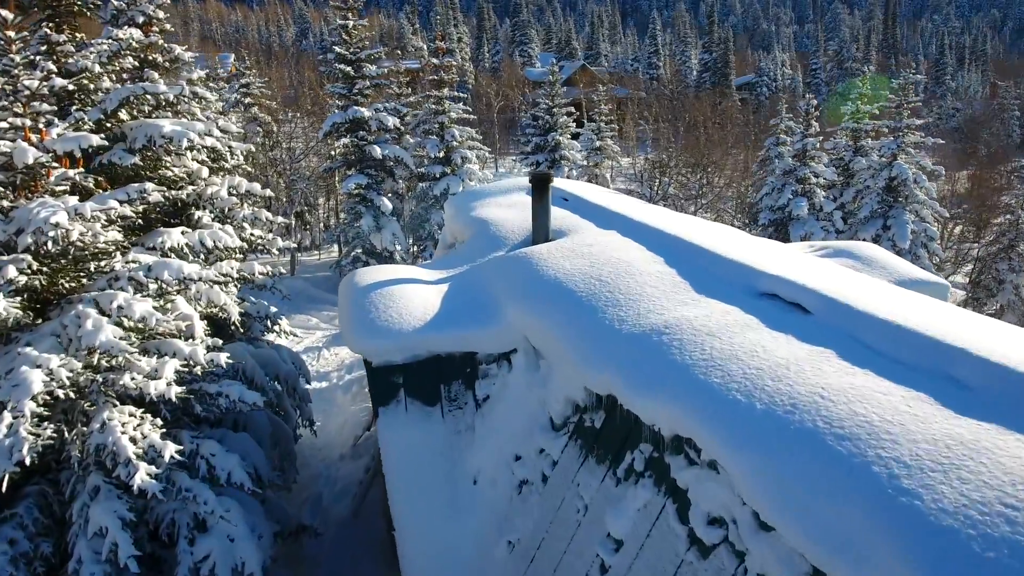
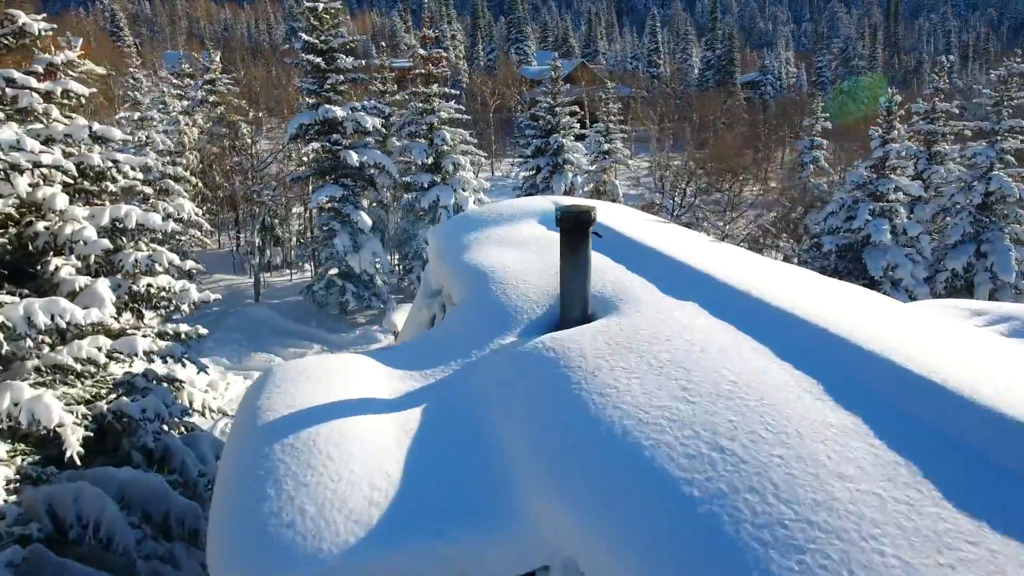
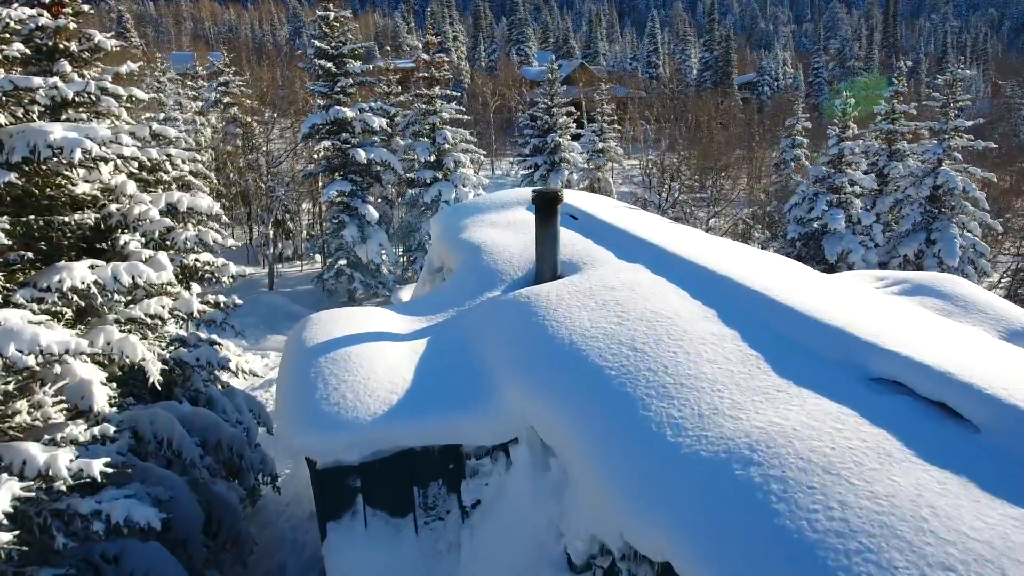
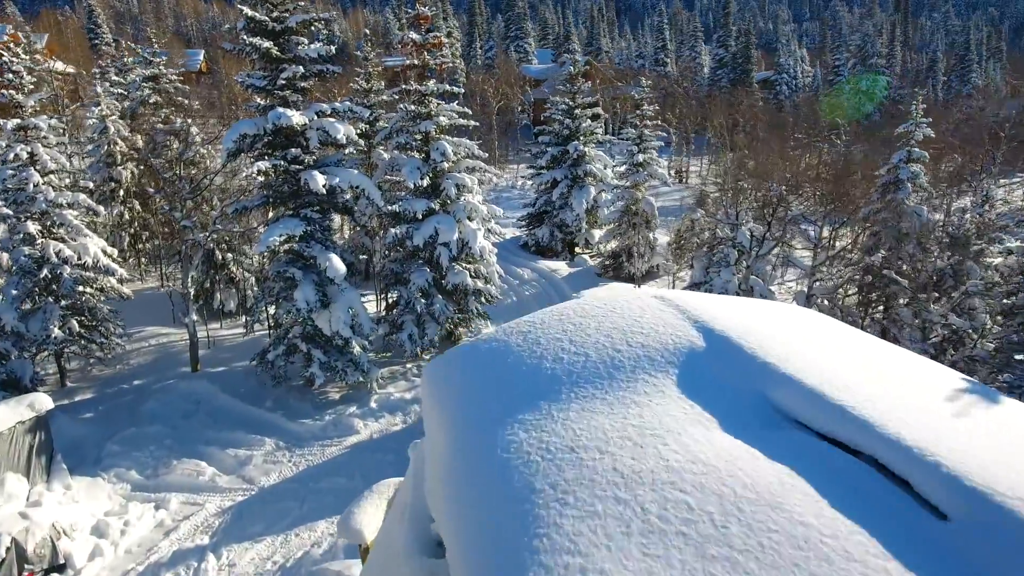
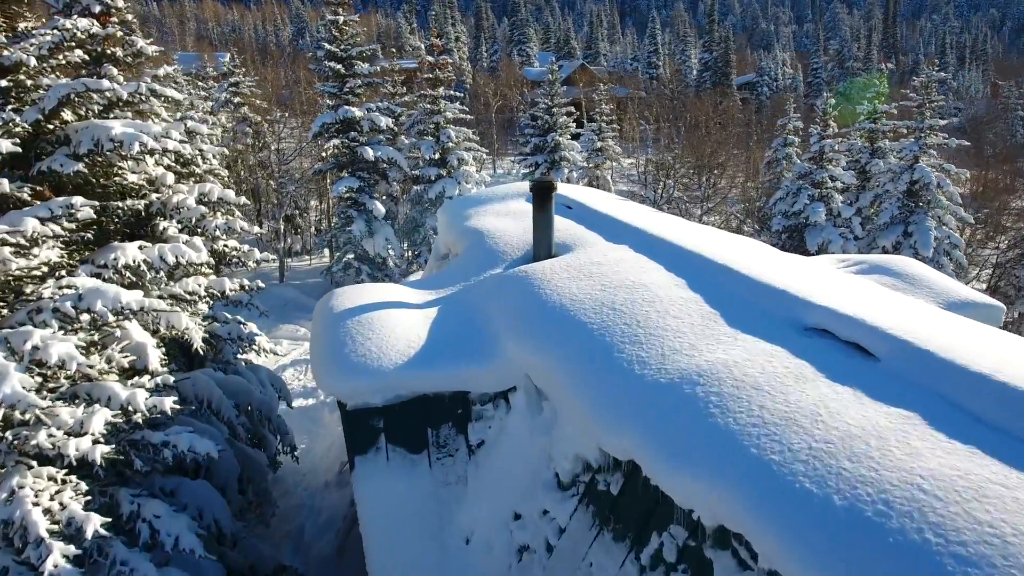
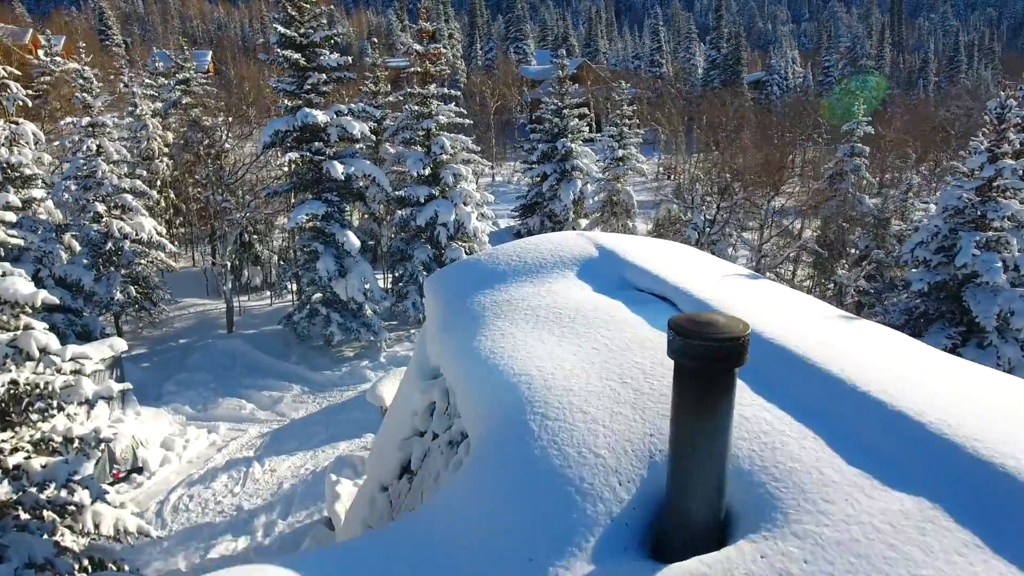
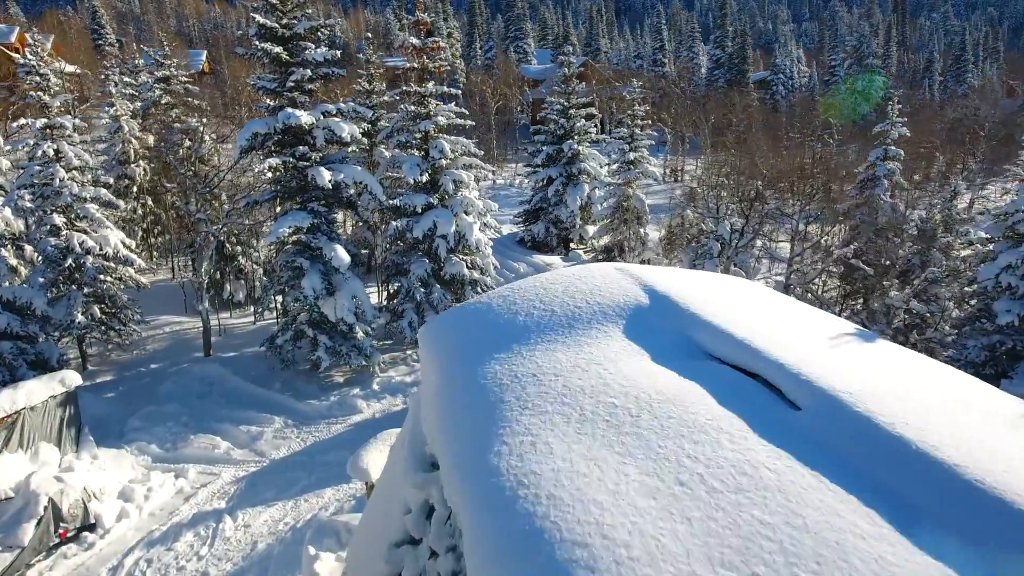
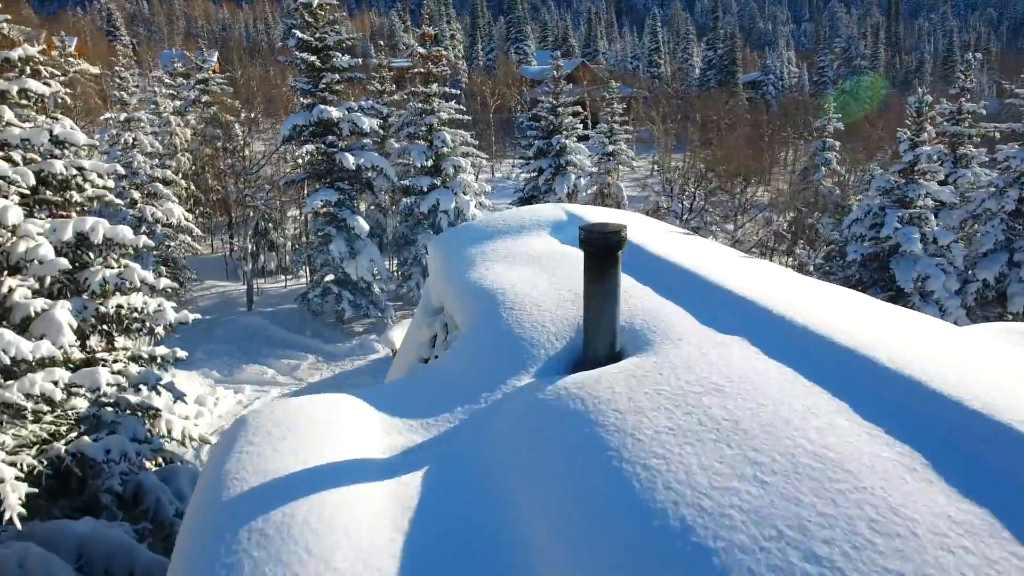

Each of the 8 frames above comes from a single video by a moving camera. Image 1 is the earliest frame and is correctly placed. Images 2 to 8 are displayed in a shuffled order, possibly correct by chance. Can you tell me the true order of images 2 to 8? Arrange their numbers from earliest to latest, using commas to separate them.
5, 3, 2, 8, 6, 7, 4
